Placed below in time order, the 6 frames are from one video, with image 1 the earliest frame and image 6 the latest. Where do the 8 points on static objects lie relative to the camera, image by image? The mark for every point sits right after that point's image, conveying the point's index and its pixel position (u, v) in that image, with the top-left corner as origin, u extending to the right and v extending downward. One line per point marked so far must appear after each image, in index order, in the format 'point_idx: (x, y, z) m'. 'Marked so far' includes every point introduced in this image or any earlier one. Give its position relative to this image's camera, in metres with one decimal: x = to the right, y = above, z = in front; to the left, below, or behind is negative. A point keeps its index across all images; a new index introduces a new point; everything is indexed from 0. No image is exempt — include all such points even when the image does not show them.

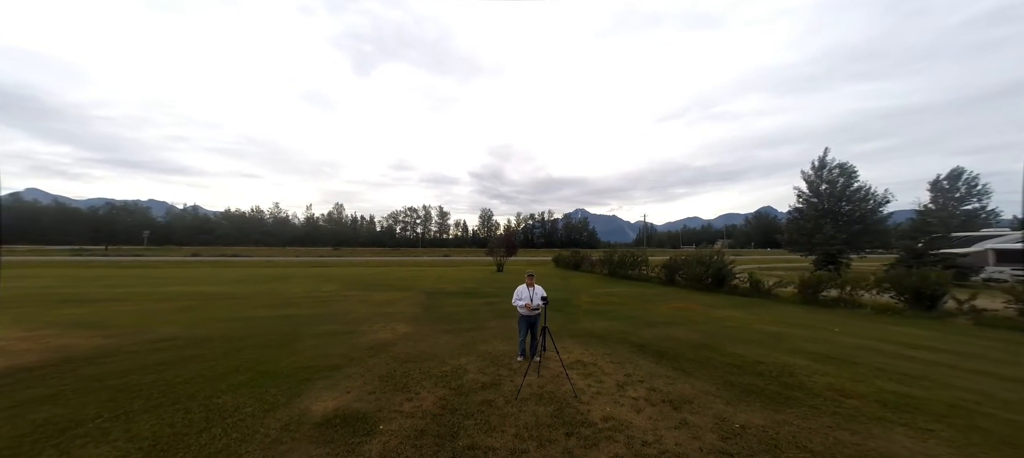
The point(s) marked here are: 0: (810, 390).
0: (+4.7, -2.5, +5.4) m
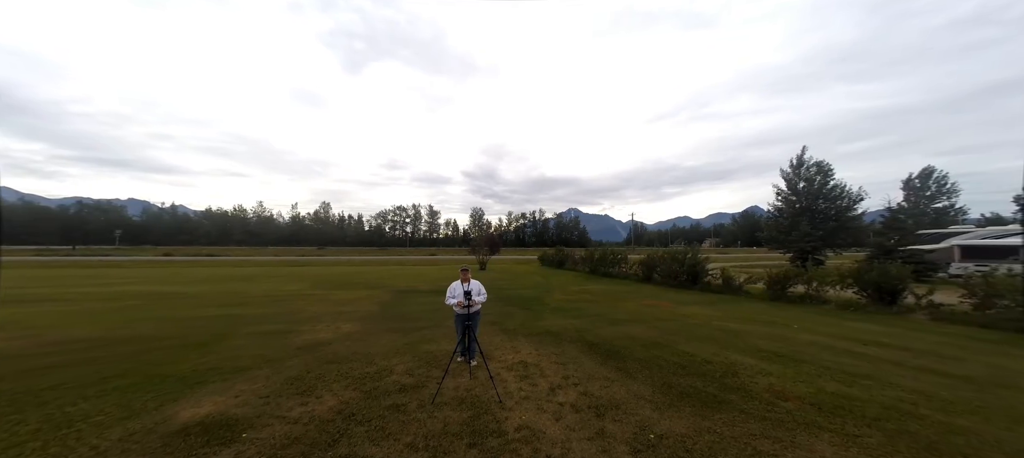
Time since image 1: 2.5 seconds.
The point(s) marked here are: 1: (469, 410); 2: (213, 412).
0: (+3.5, -2.4, +5.0) m
1: (-0.6, -2.5, +4.7) m
2: (-3.8, -2.3, +4.3) m
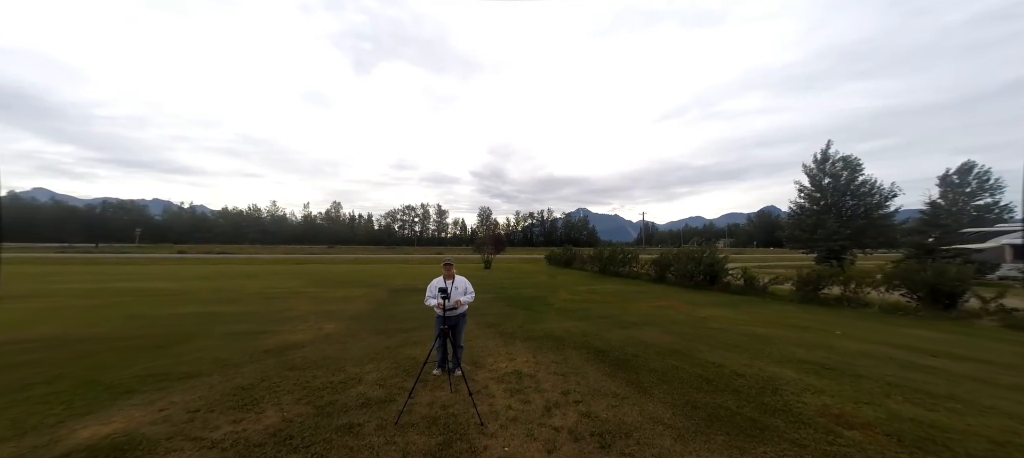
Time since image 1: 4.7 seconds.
0: (+3.3, -2.2, +3.9) m
1: (-0.8, -2.3, +3.7) m
2: (-4.0, -2.1, +3.4) m
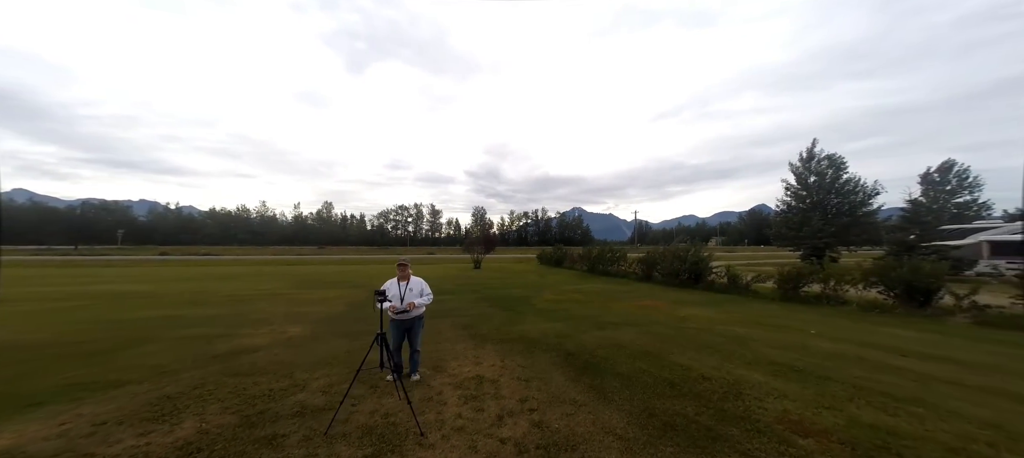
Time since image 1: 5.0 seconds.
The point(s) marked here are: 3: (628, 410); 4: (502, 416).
0: (+2.7, -2.1, +3.7) m
1: (-1.4, -2.3, +3.4) m
2: (-4.7, -2.1, +3.1) m
3: (+1.5, -2.3, +4.2) m
4: (-0.1, -2.3, +4.2) m
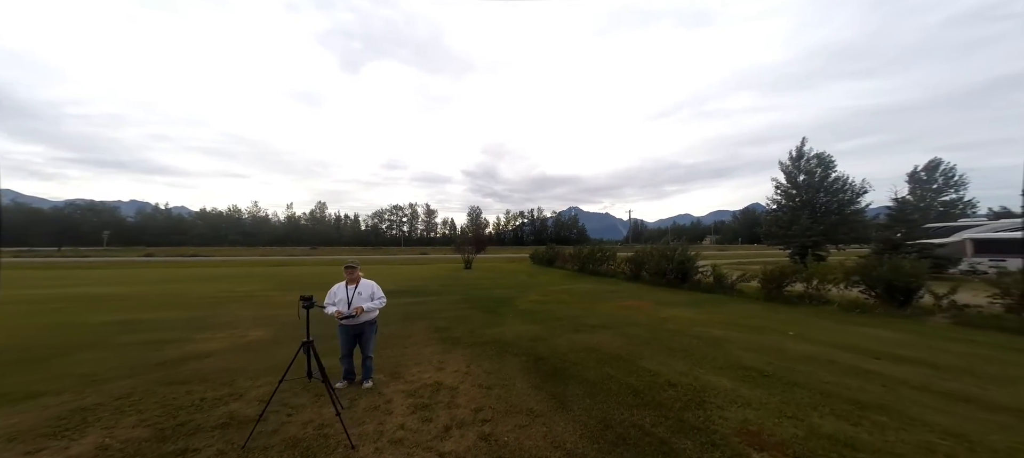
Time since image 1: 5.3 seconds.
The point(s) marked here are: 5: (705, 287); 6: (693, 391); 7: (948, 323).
0: (+2.1, -2.1, +3.5) m
1: (-2.0, -2.3, +3.2) m
2: (-5.3, -2.1, +2.8) m
3: (+0.9, -2.3, +4.0) m
4: (-0.7, -2.4, +4.0) m
5: (+9.5, -2.8, +16.5) m
6: (+2.5, -2.2, +4.7) m
7: (+10.9, -2.3, +8.4) m
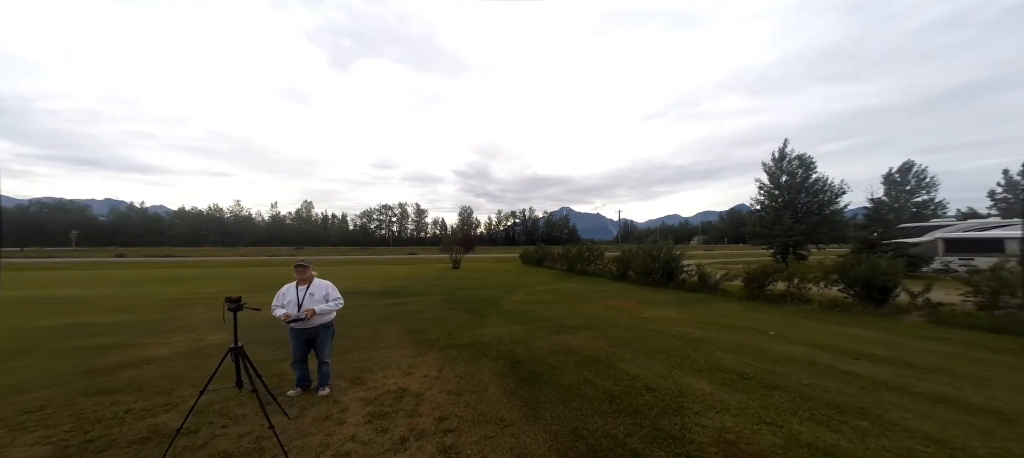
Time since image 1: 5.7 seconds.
0: (+1.7, -2.1, +3.3) m
1: (-2.4, -2.2, +2.8) m
2: (-5.6, -2.1, +2.4) m
3: (+0.5, -2.2, +3.8) m
4: (-1.1, -2.3, +3.7) m
5: (+8.7, -2.8, +16.6) m
6: (+2.1, -2.2, +4.5) m
7: (+10.4, -2.3, +8.5) m
